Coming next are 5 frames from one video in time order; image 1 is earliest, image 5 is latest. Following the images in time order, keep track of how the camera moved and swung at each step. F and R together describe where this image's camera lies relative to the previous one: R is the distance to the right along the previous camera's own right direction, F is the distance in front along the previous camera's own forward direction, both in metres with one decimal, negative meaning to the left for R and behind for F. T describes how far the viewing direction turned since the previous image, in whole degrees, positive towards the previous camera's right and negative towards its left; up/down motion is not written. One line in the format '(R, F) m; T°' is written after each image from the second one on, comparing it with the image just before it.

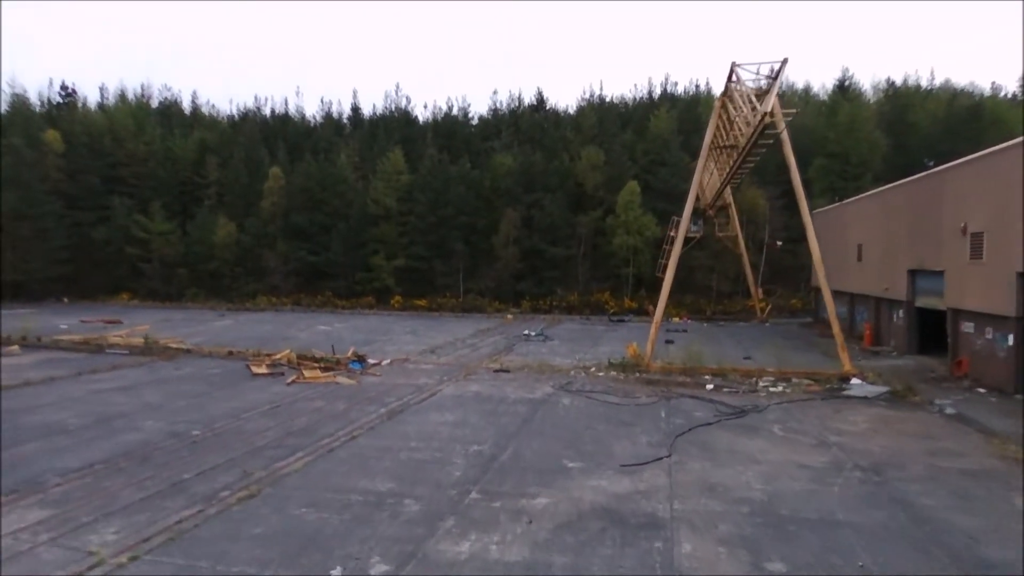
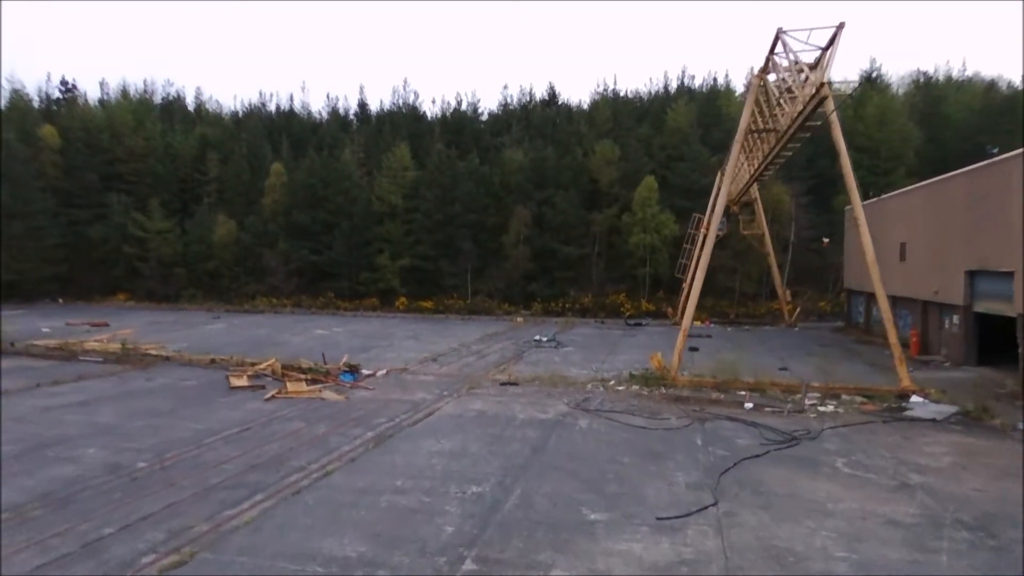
(0.0, +1.4) m; -1°
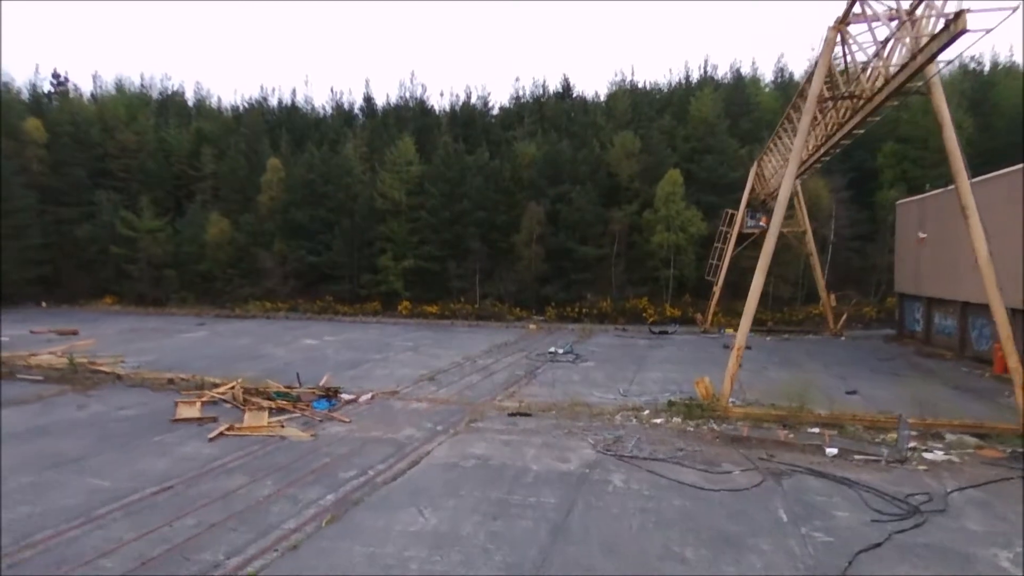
(0.0, +2.2) m; -1°
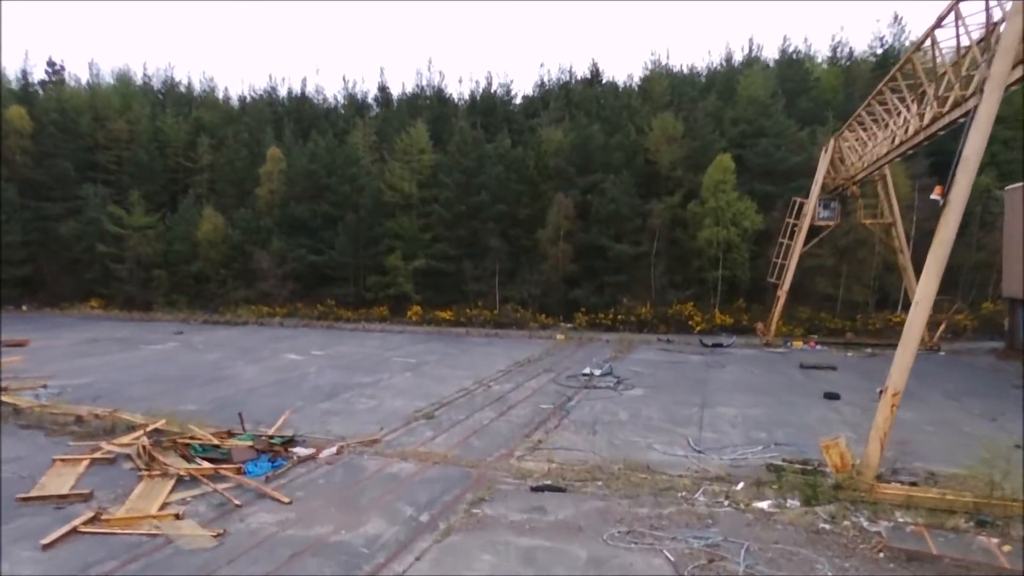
(0.0, +3.2) m; -2°
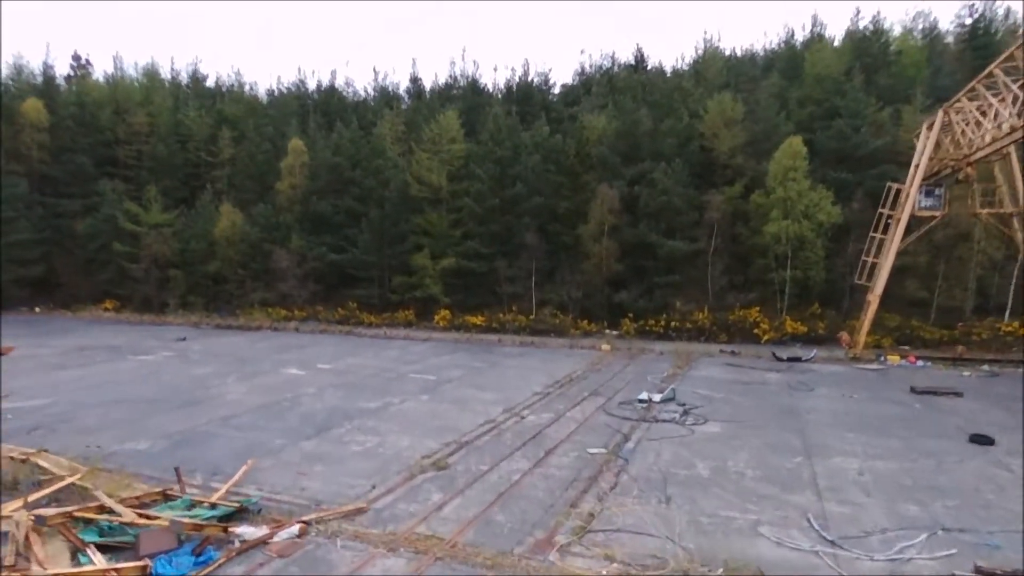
(0.0, +2.4) m; -3°
